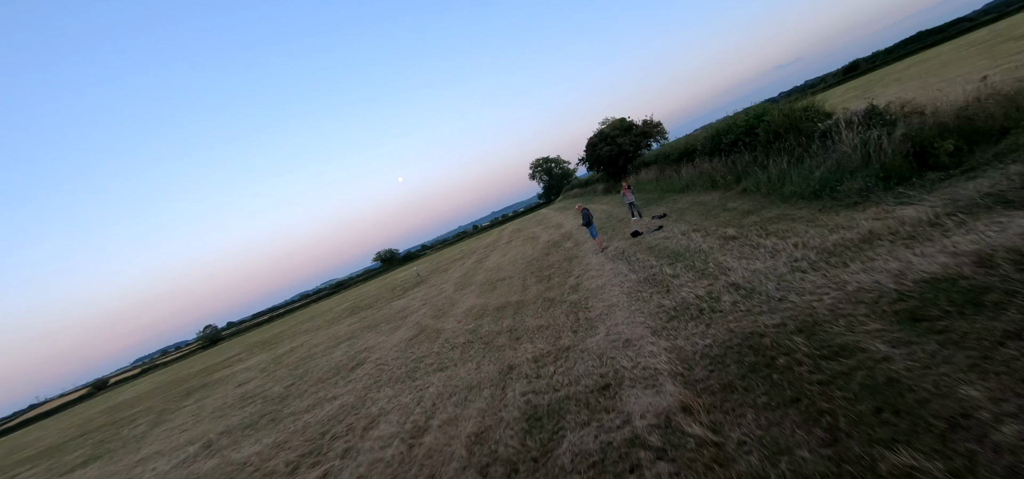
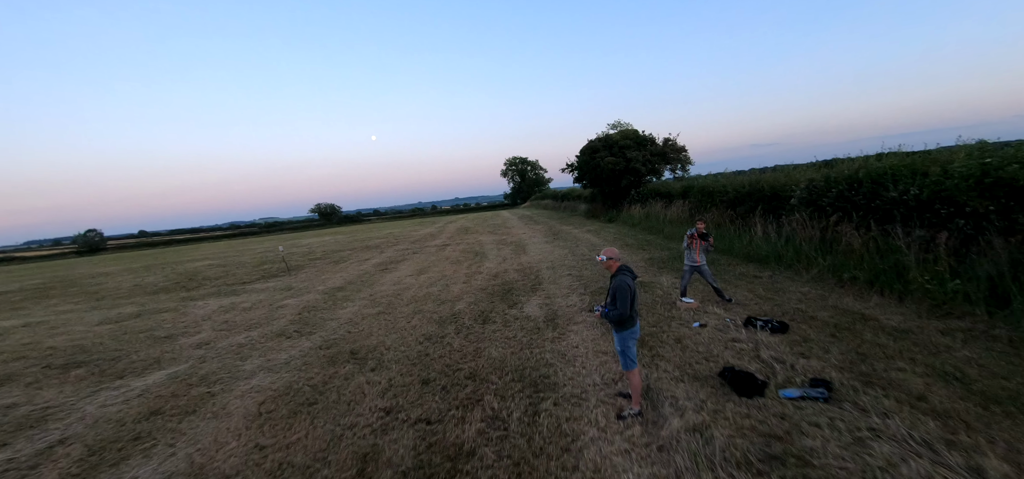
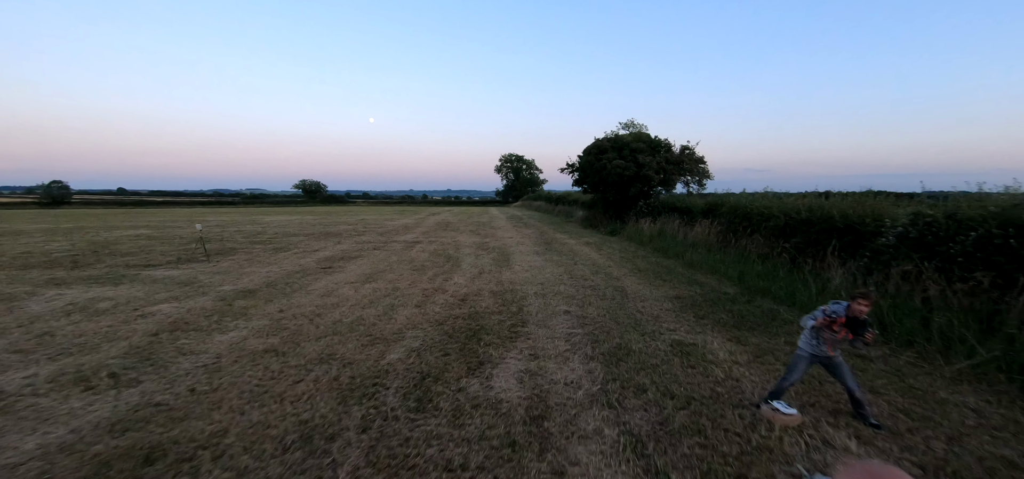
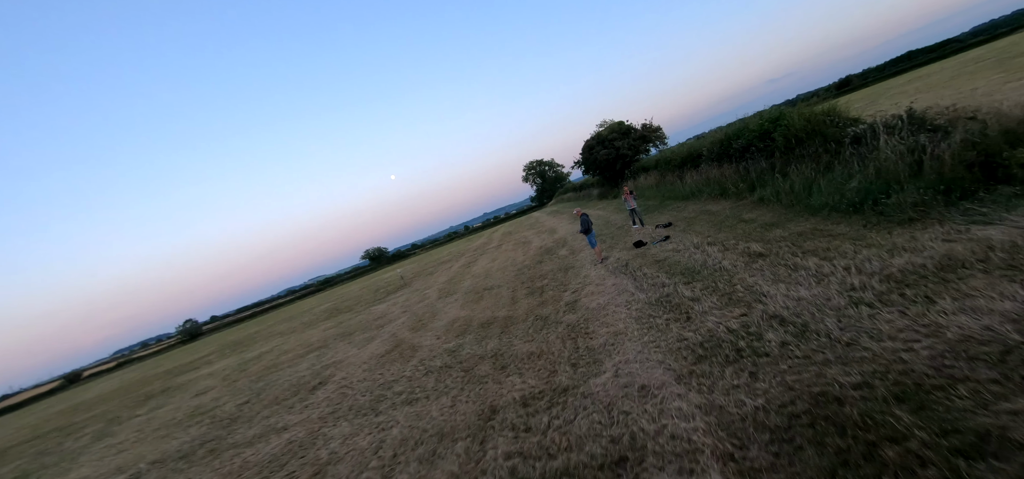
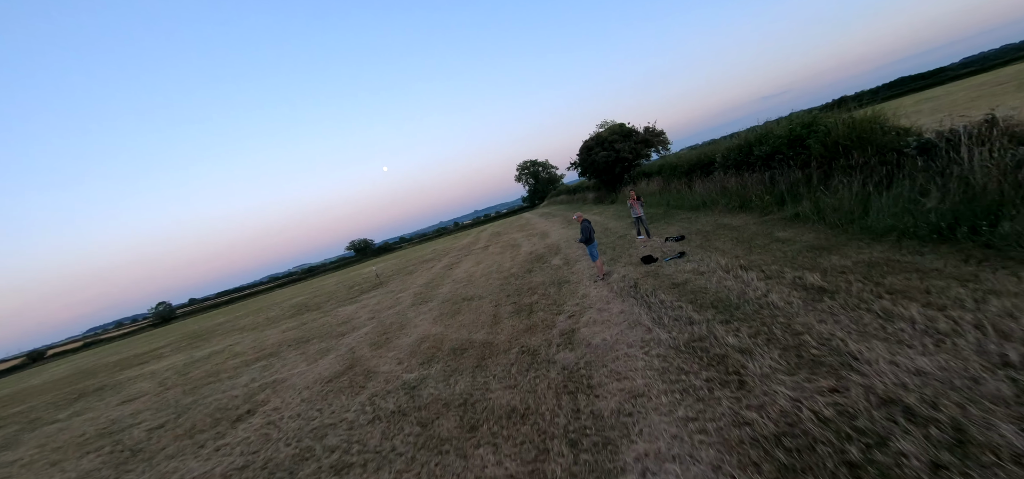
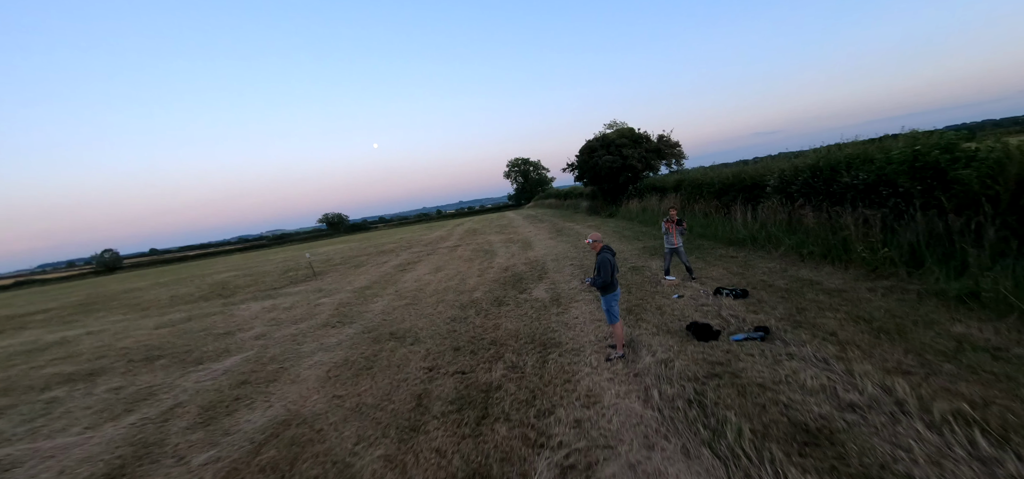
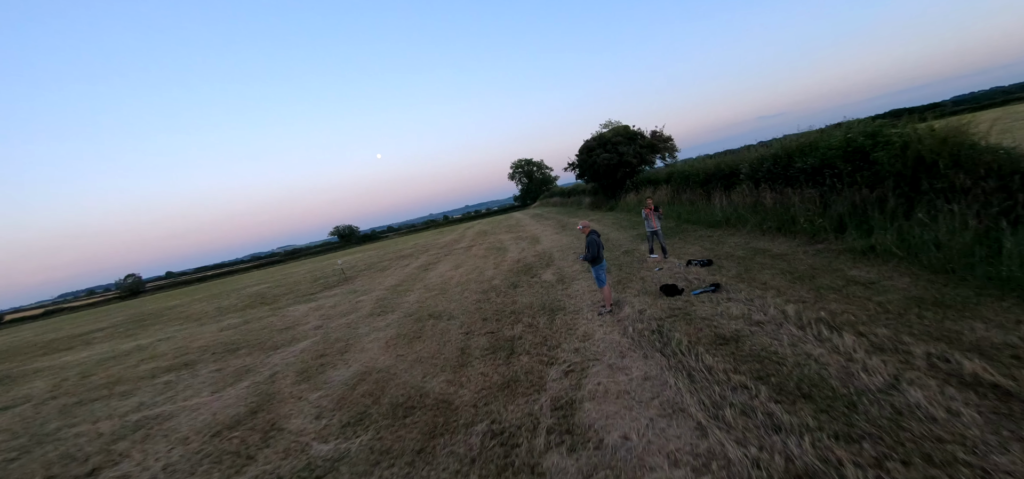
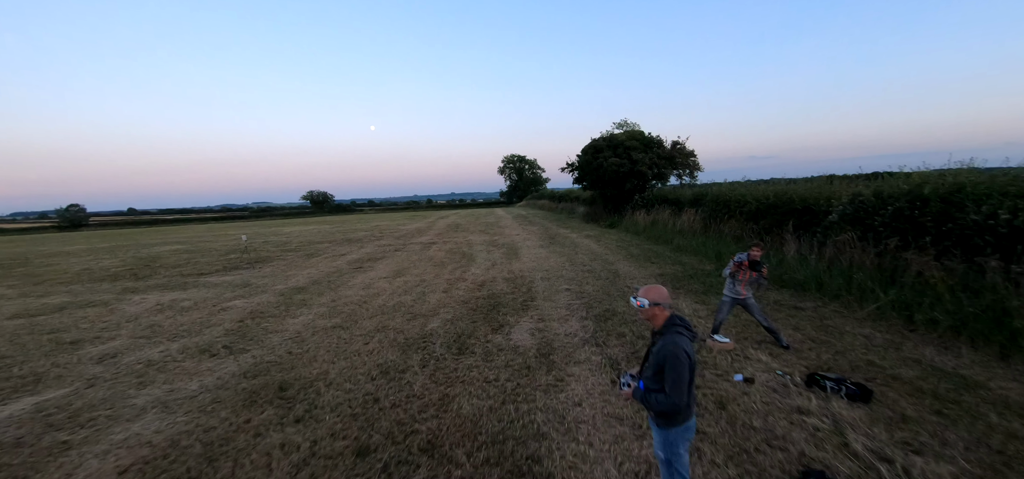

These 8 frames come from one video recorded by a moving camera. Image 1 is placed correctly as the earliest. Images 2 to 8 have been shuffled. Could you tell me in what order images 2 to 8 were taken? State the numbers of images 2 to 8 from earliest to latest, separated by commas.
4, 5, 7, 6, 2, 8, 3
